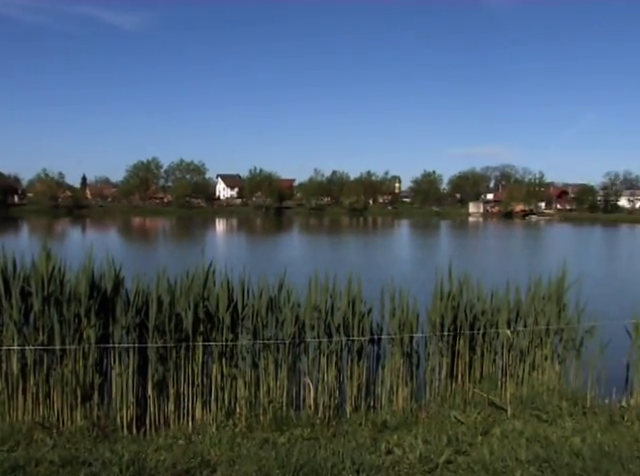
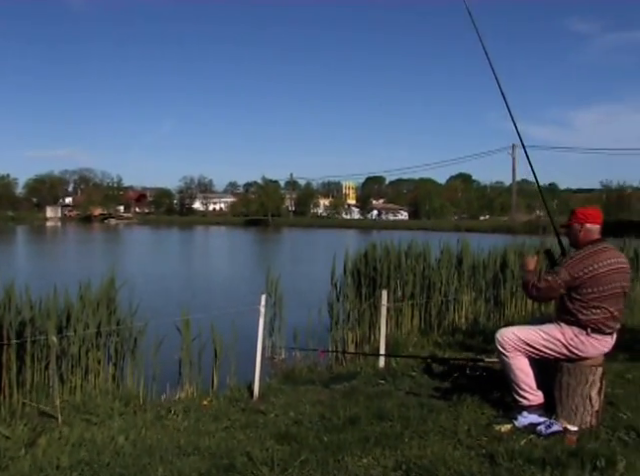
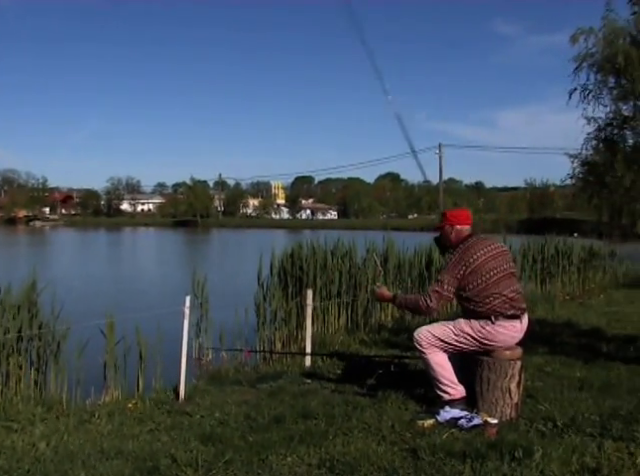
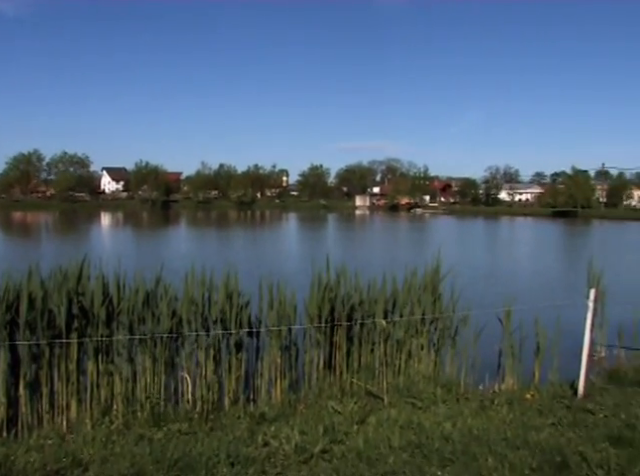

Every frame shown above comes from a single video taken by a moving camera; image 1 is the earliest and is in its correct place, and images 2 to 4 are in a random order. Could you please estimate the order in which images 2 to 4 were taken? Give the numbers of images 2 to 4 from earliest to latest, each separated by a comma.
4, 2, 3
